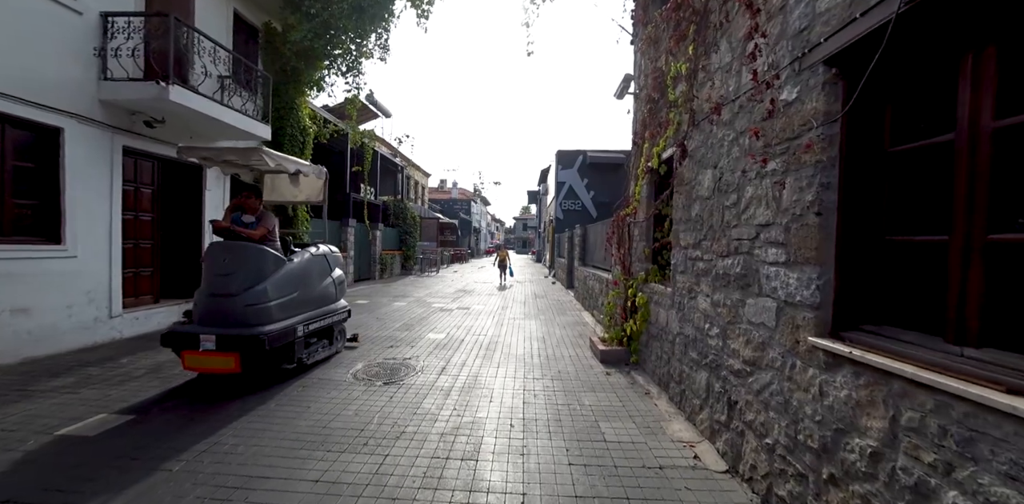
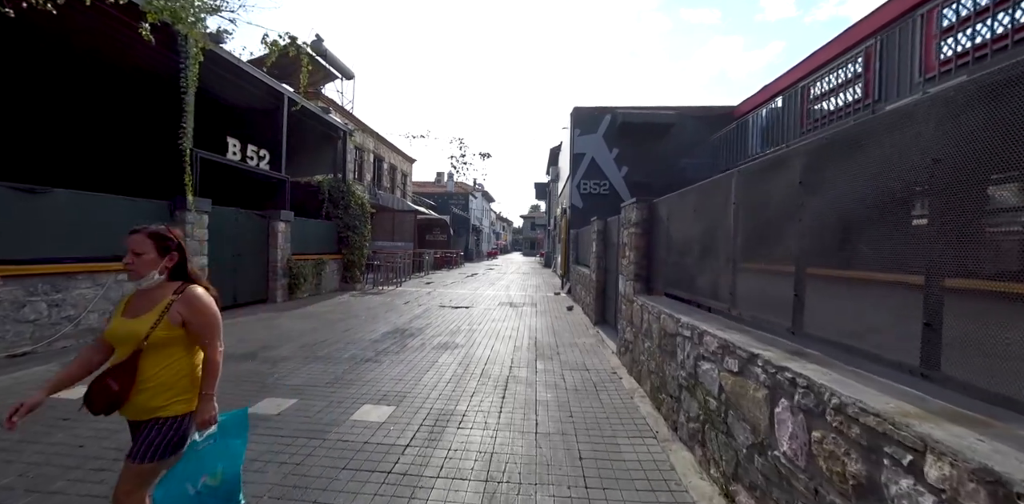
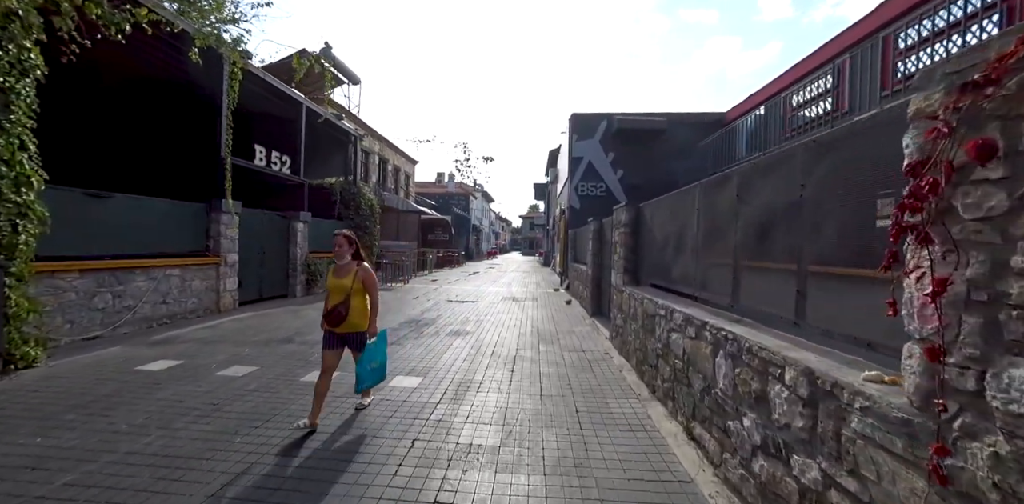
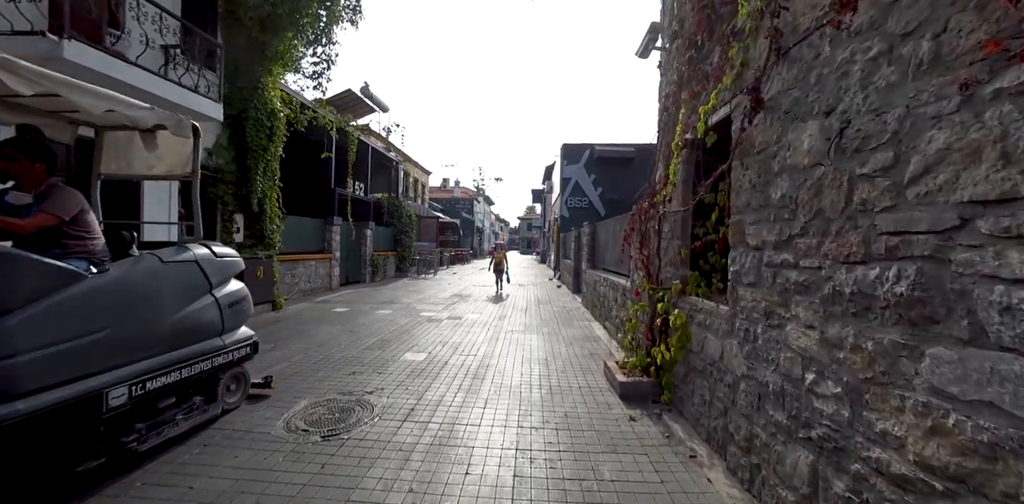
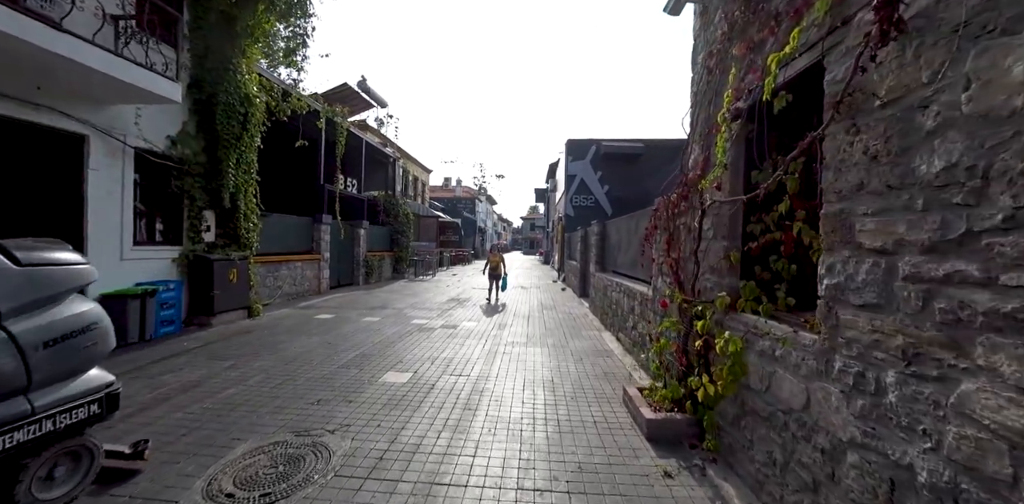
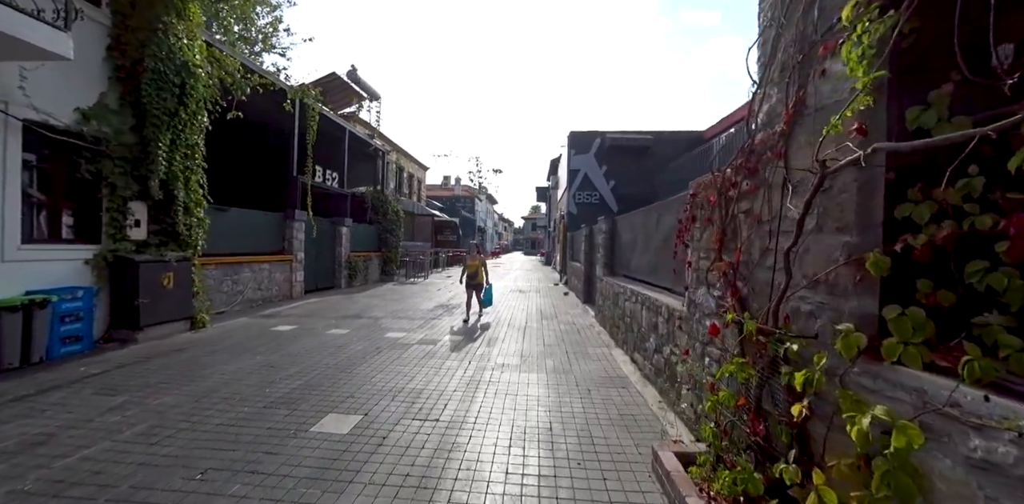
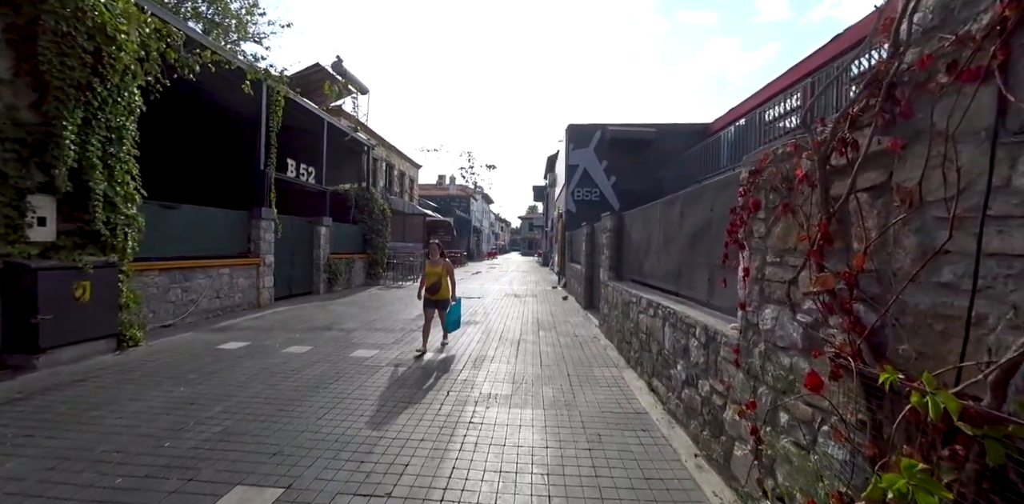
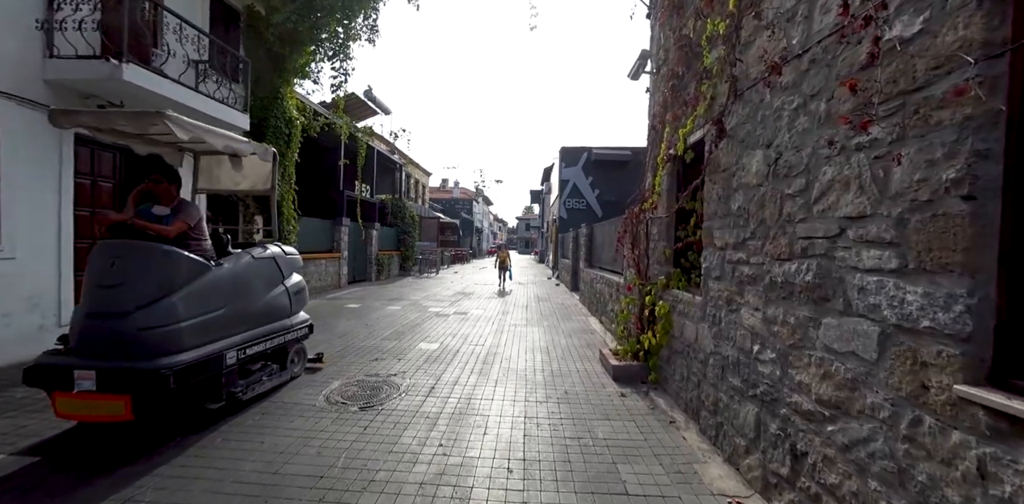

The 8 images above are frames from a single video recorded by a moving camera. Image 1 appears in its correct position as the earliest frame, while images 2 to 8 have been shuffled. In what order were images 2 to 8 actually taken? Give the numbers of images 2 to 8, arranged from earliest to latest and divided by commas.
8, 4, 5, 6, 7, 3, 2
